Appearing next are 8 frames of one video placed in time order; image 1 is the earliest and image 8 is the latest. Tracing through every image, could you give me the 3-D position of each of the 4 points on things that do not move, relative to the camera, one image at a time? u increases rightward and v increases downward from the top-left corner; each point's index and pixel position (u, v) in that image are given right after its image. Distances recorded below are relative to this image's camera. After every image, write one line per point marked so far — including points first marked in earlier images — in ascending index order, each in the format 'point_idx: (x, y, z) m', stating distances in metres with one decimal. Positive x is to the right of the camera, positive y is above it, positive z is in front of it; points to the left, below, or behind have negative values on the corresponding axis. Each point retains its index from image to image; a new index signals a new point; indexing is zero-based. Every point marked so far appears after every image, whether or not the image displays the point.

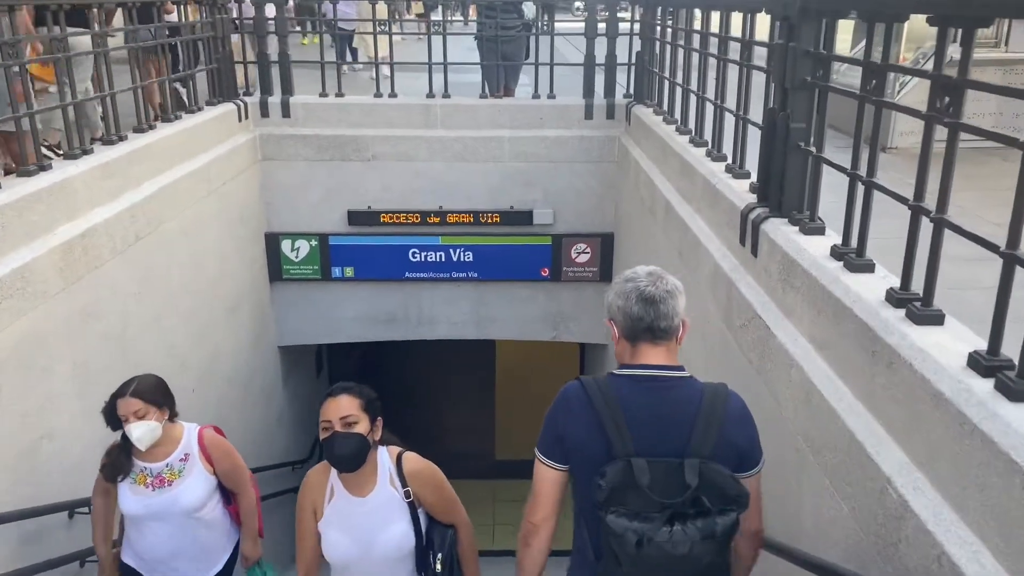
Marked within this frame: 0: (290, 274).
0: (-1.5, +0.1, +5.4) m
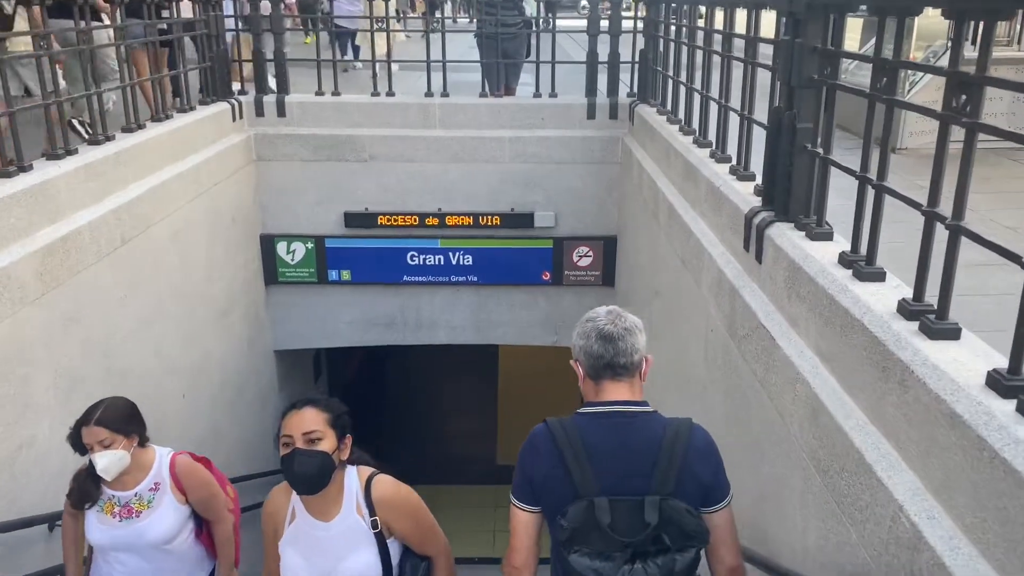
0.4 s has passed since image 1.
0: (-1.5, +0.1, +5.3) m
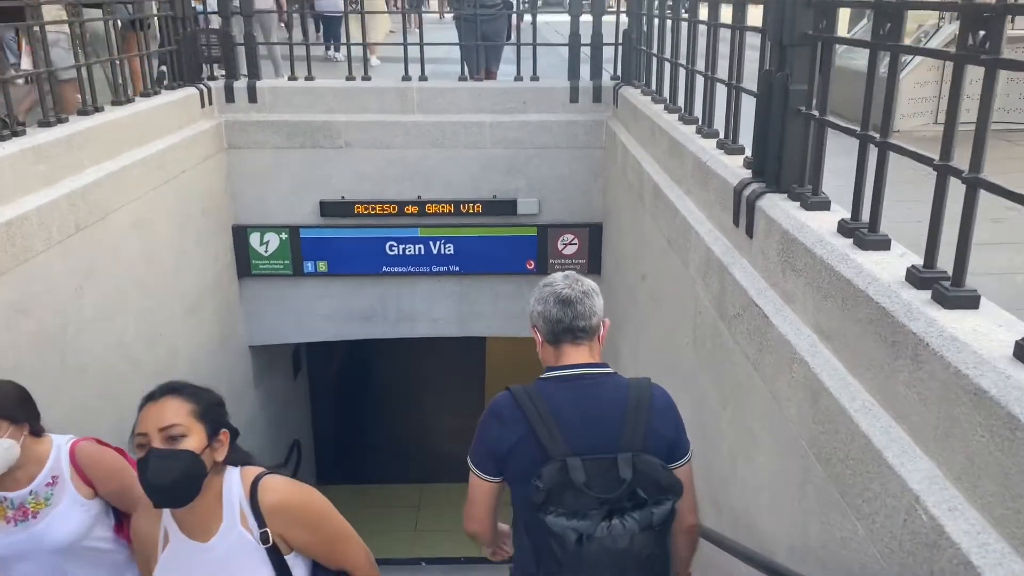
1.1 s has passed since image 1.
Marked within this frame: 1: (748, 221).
0: (-1.6, +0.1, +5.1) m
1: (+0.6, +0.2, +2.2) m
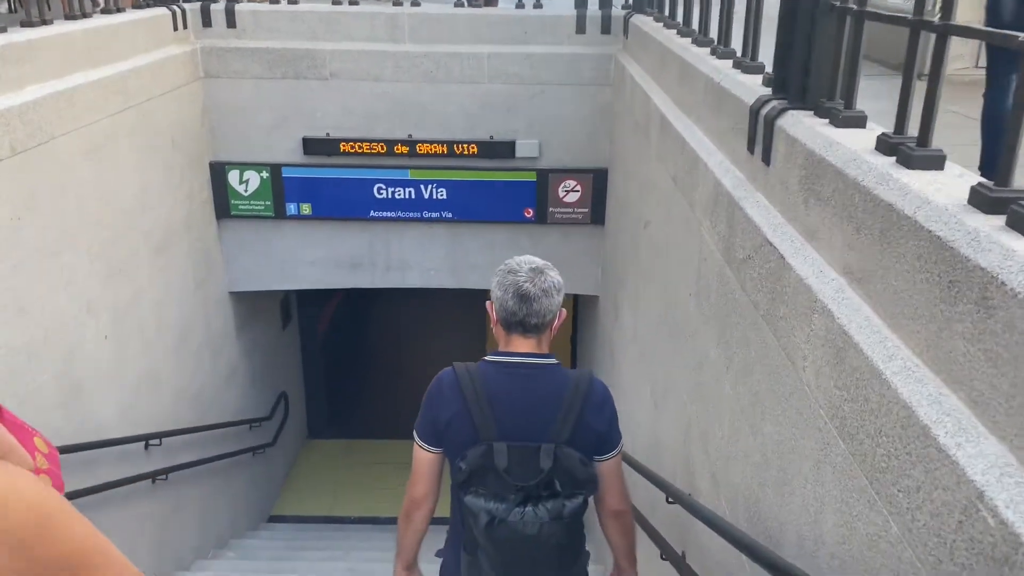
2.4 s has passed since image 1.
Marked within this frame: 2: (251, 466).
0: (-1.6, +0.5, +4.8) m
1: (+0.6, +0.3, +1.8) m
2: (-1.8, -1.2, +5.5) m
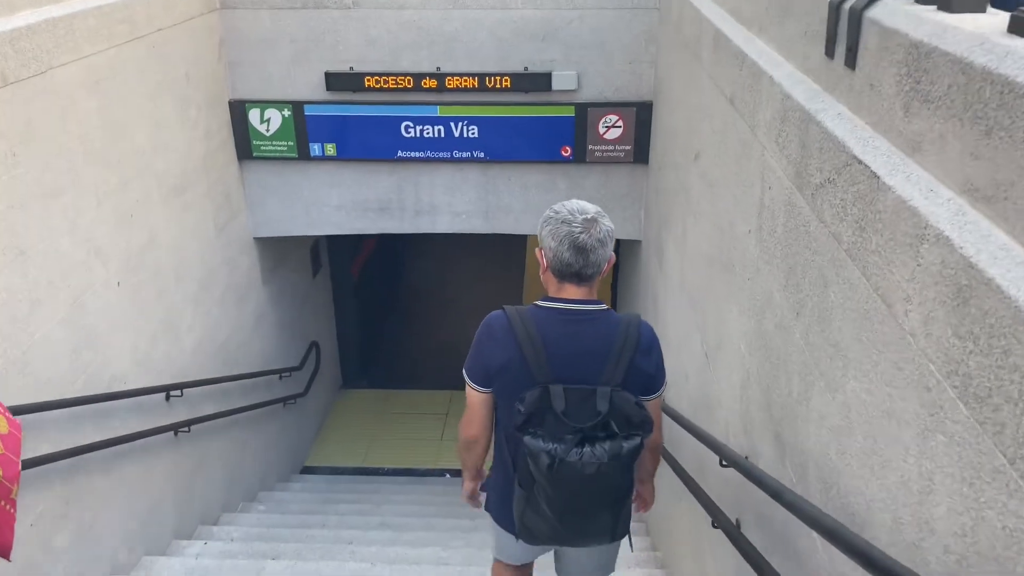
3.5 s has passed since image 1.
0: (-1.4, +0.8, +4.5) m
1: (+0.6, +0.4, +1.5) m
2: (-1.5, -0.8, +5.4) m
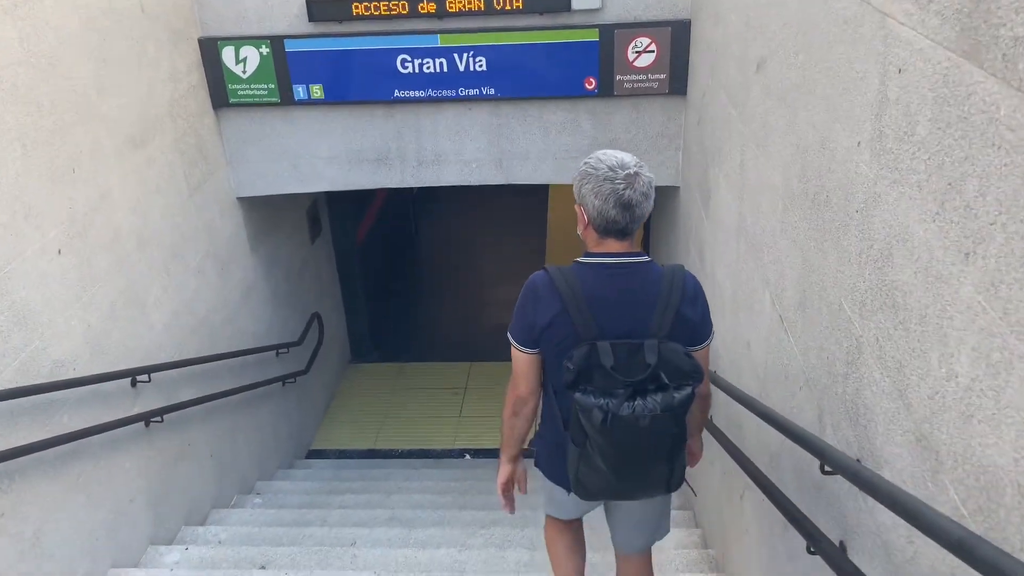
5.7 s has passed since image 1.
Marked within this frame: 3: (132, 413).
0: (-1.3, +0.9, +3.9) m
1: (+0.6, +0.5, +0.9) m
2: (-1.4, -0.6, +4.9) m
3: (-1.5, -0.5, +3.2) m
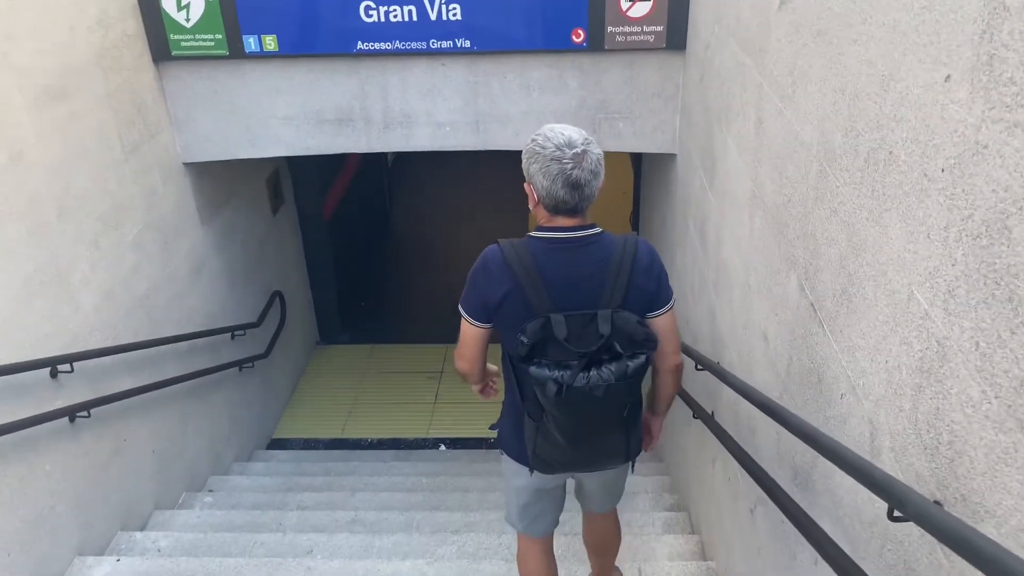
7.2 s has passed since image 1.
0: (-1.4, +1.0, +3.5) m
1: (+0.6, +0.5, +0.5) m
2: (-1.5, -0.5, +4.5) m
3: (-1.6, -0.4, +2.8) m
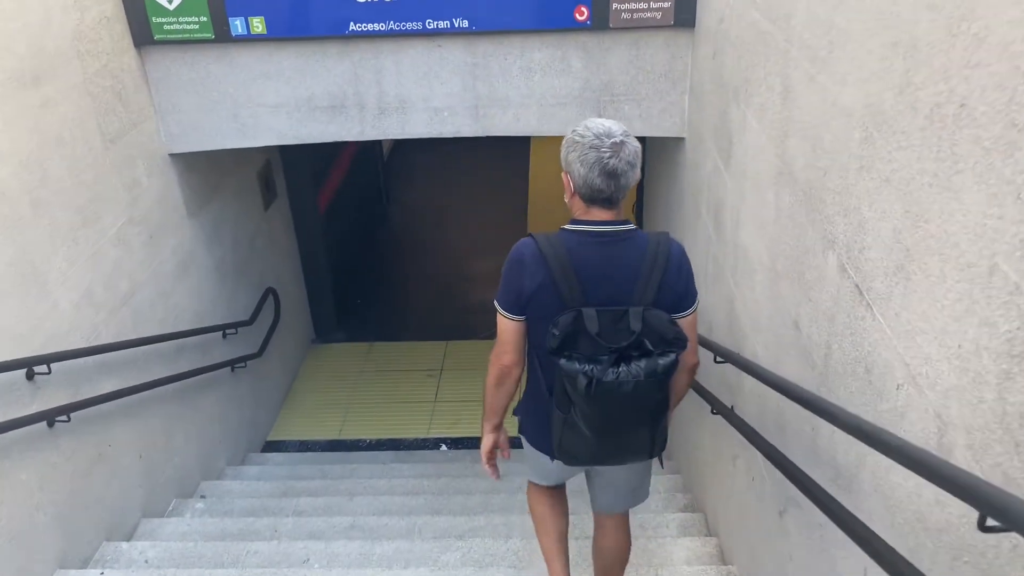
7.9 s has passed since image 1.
0: (-1.4, +1.0, +3.3) m
1: (+0.6, +0.6, +0.3) m
2: (-1.5, -0.5, +4.3) m
3: (-1.6, -0.4, +2.6) m
